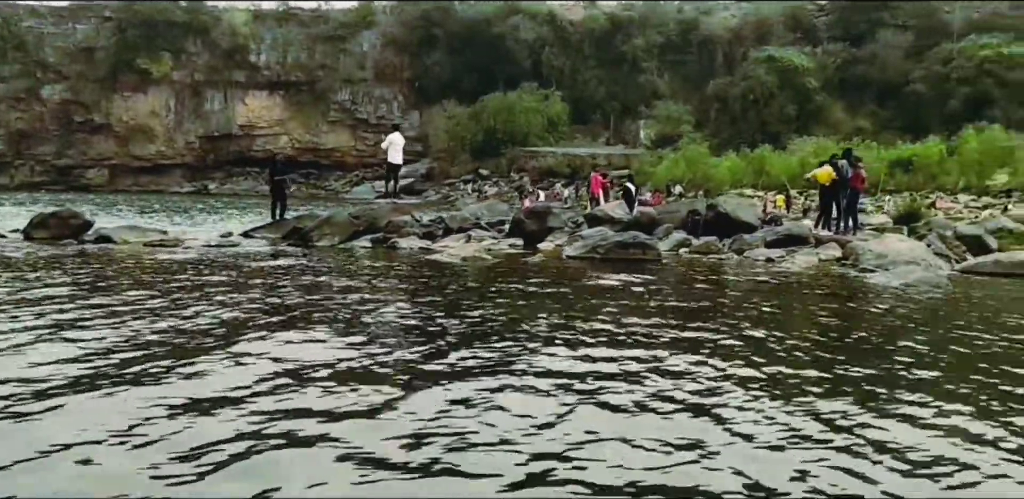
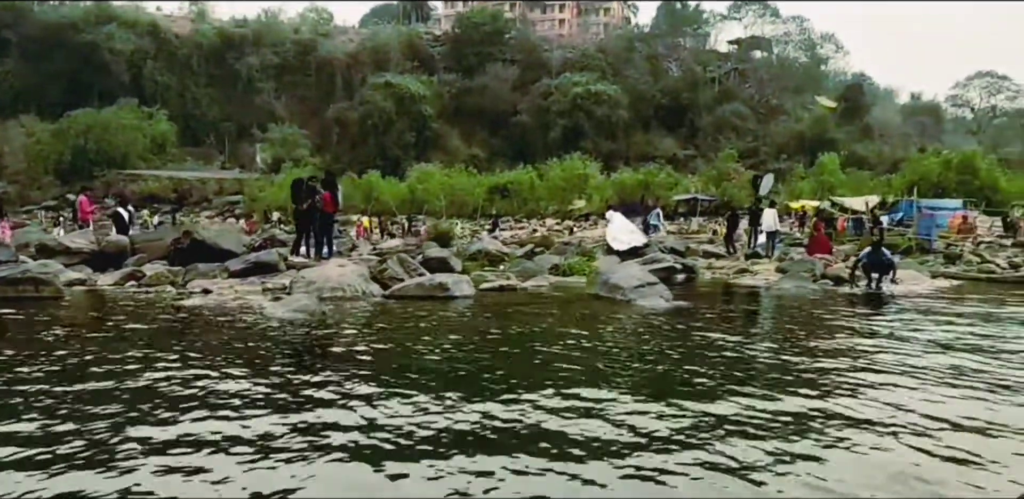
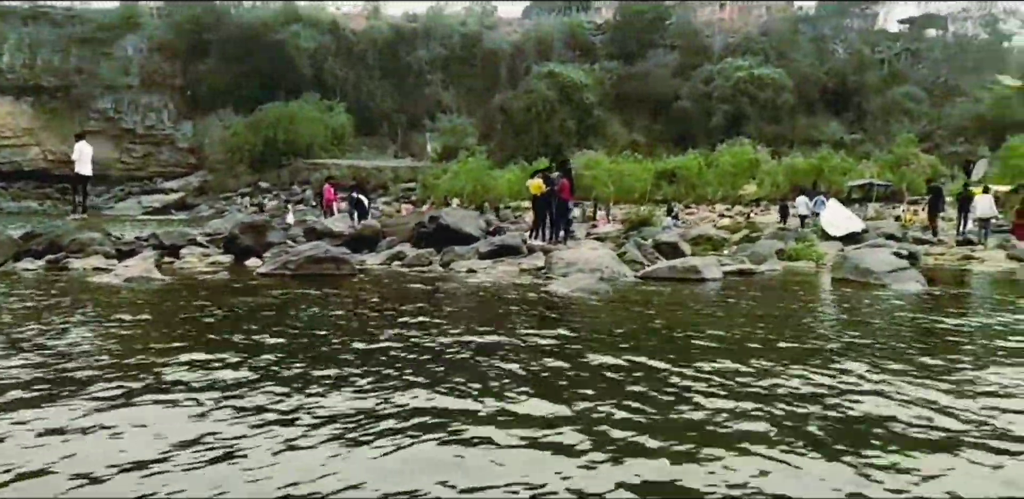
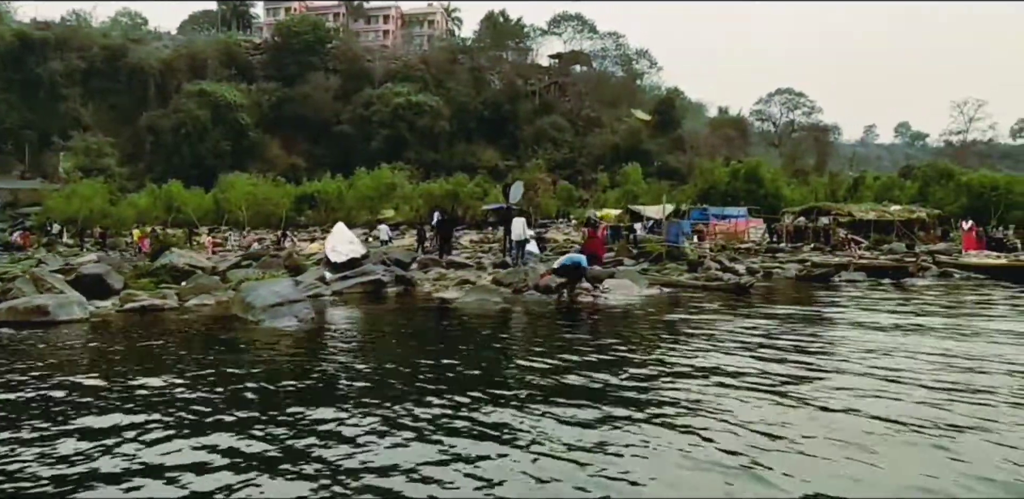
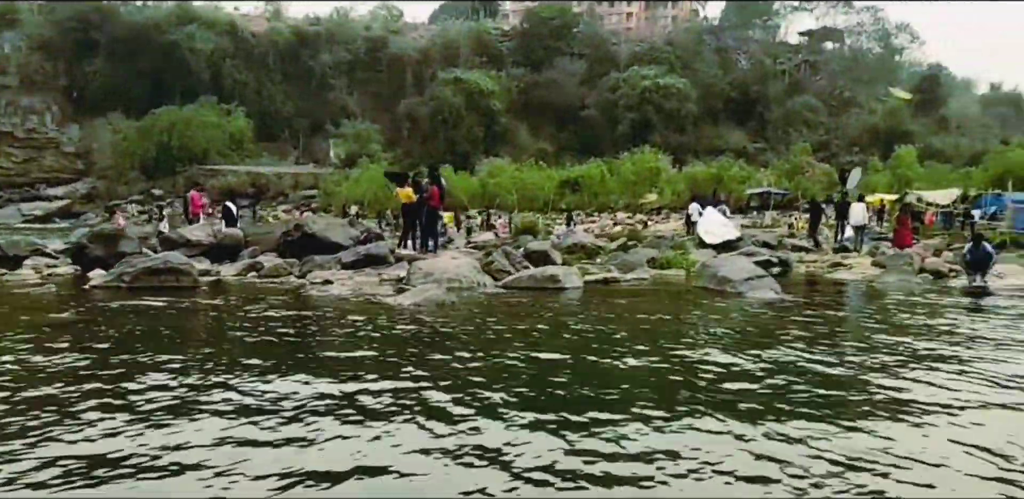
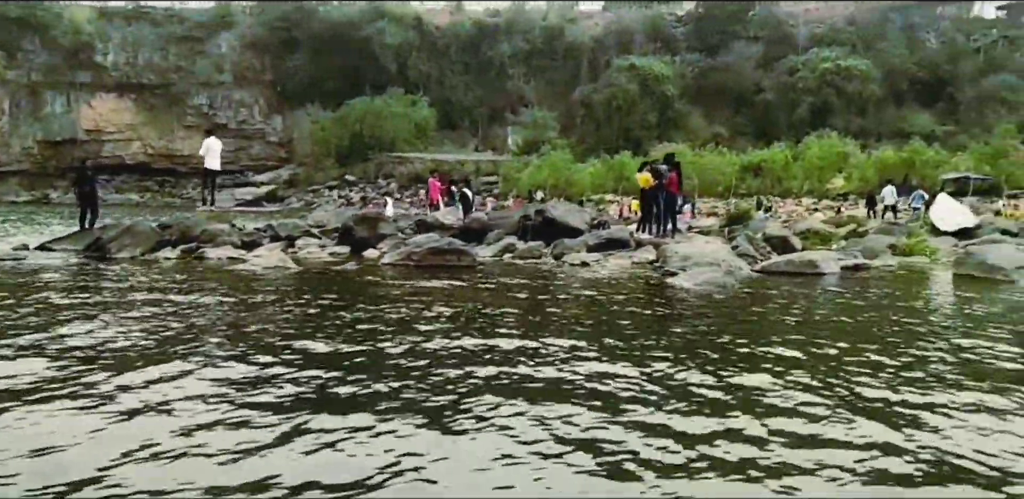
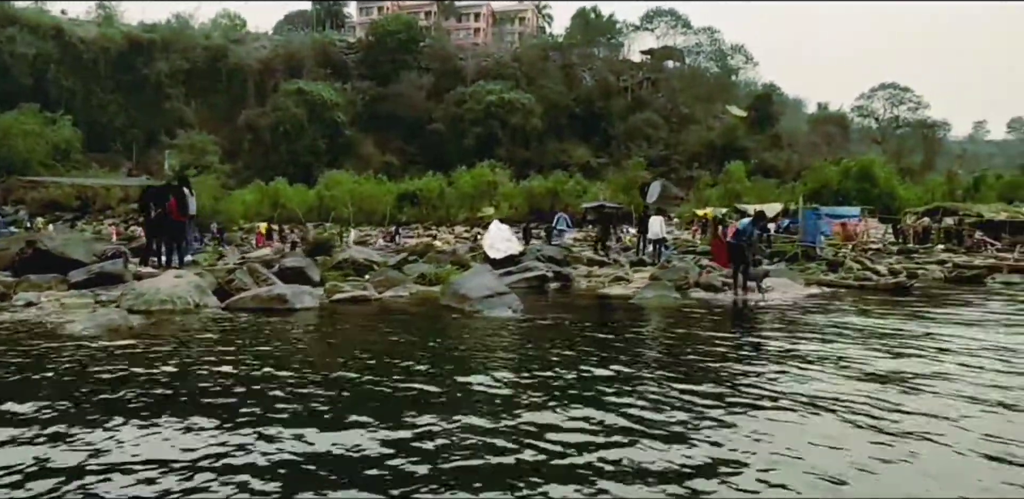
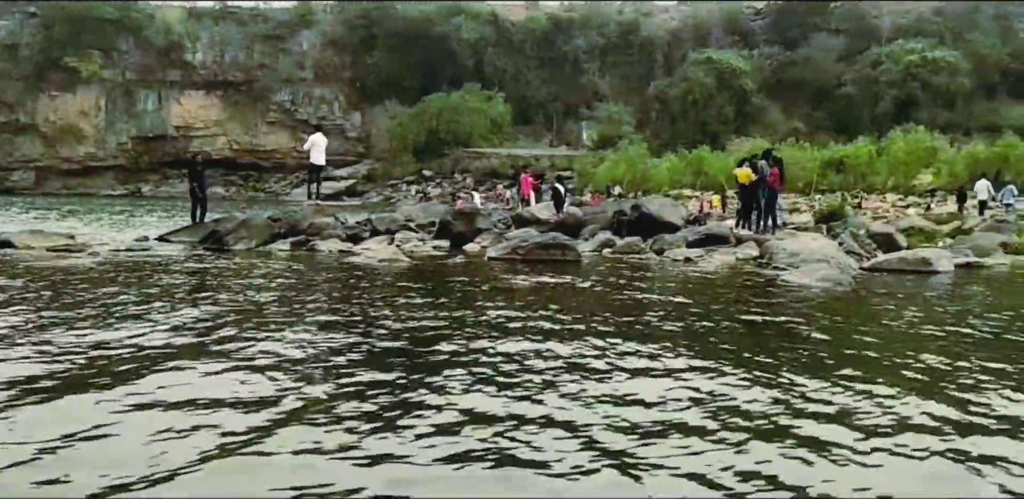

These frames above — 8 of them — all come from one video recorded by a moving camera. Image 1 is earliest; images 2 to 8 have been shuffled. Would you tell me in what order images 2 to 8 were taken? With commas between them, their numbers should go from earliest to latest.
8, 6, 3, 5, 2, 7, 4
